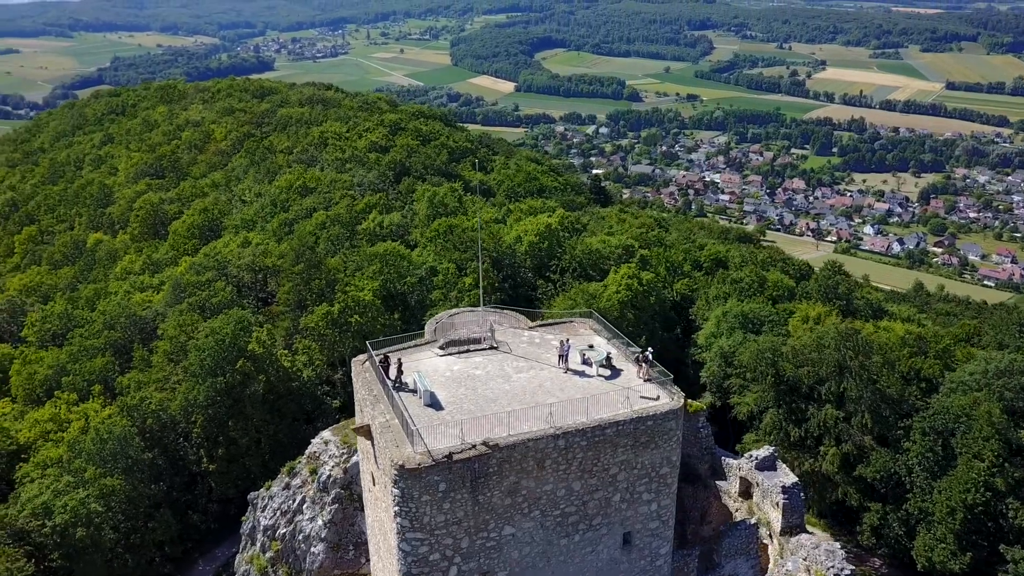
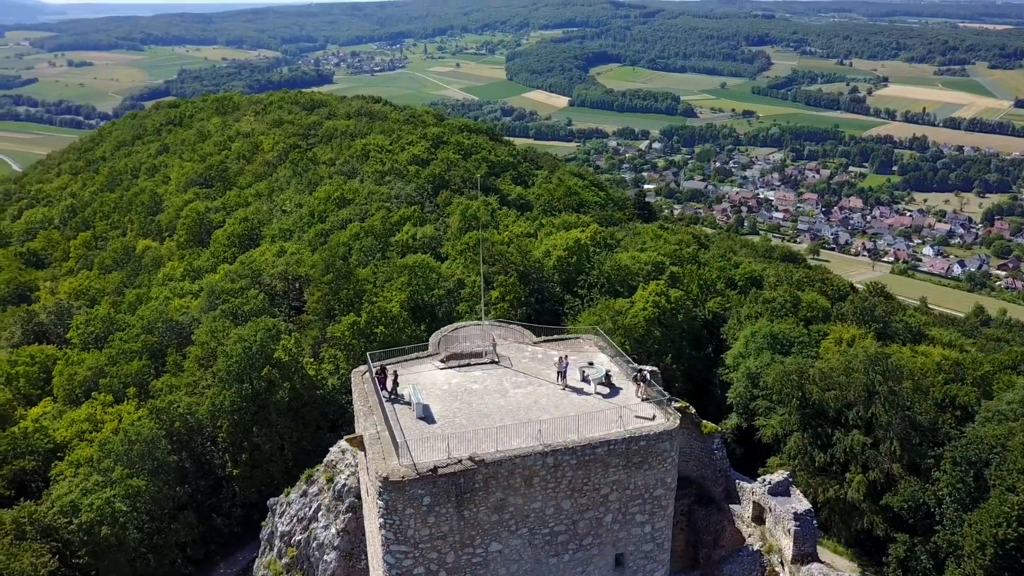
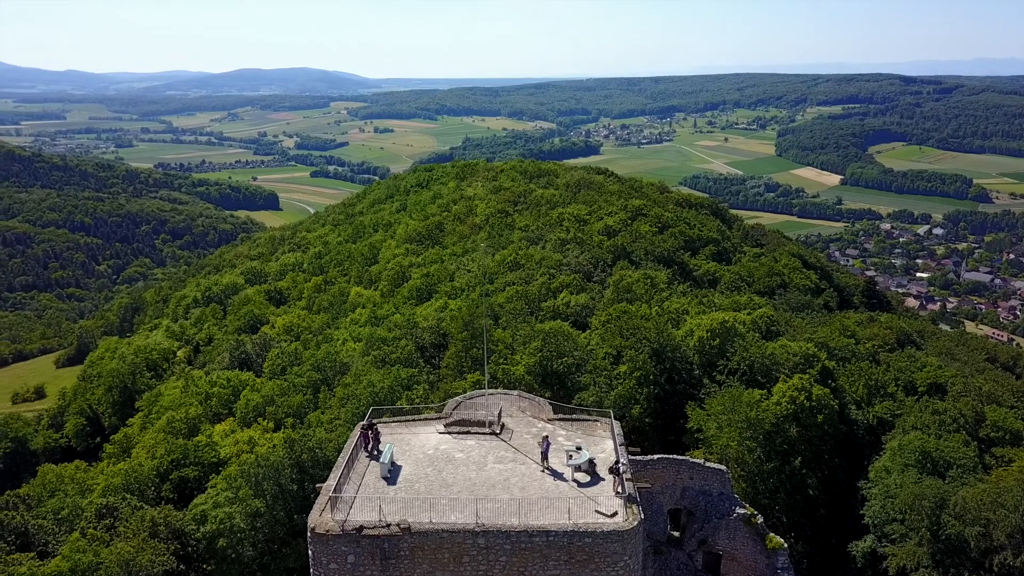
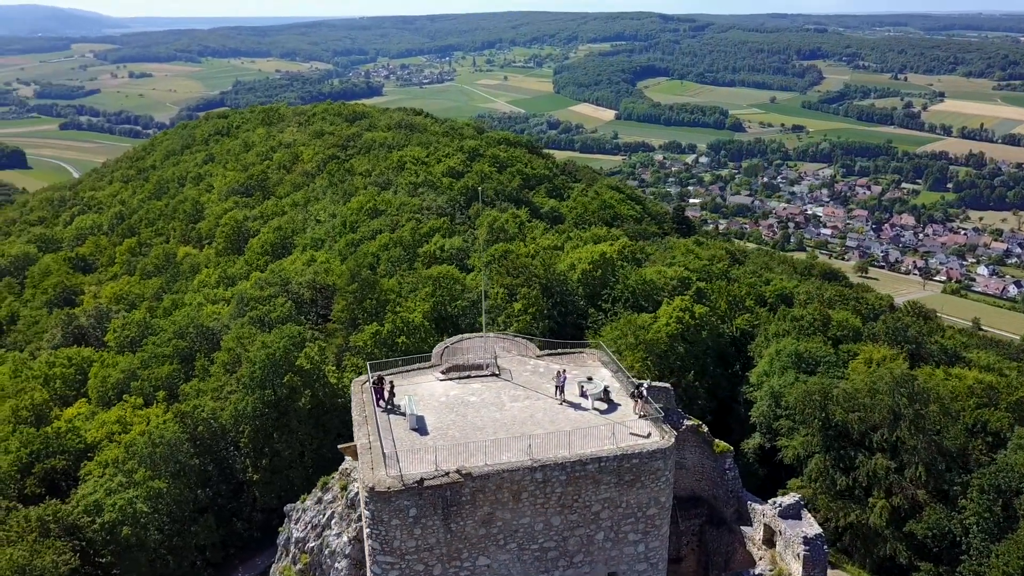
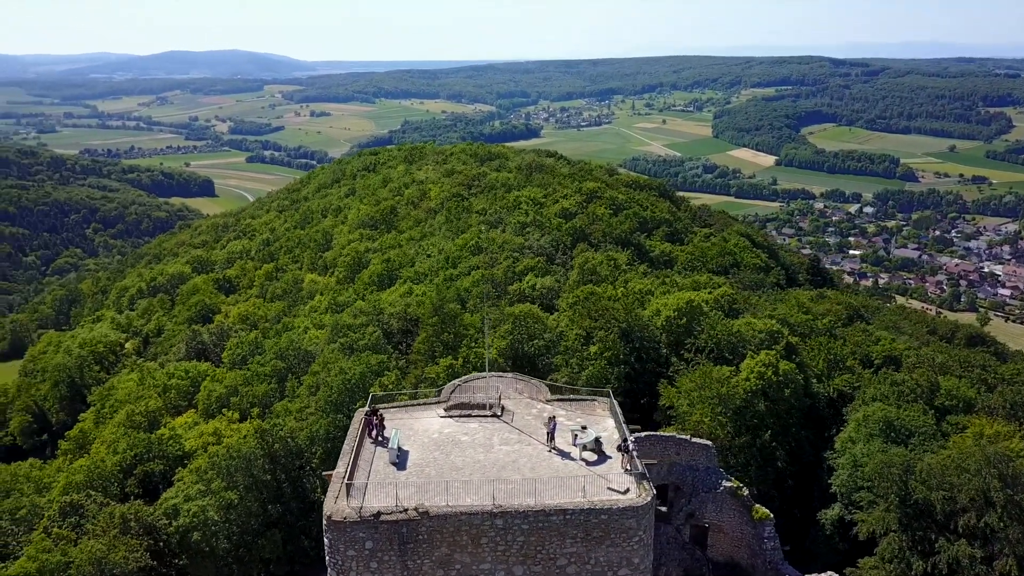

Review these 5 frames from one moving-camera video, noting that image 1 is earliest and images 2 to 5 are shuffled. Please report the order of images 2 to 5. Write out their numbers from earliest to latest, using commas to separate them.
2, 4, 5, 3
